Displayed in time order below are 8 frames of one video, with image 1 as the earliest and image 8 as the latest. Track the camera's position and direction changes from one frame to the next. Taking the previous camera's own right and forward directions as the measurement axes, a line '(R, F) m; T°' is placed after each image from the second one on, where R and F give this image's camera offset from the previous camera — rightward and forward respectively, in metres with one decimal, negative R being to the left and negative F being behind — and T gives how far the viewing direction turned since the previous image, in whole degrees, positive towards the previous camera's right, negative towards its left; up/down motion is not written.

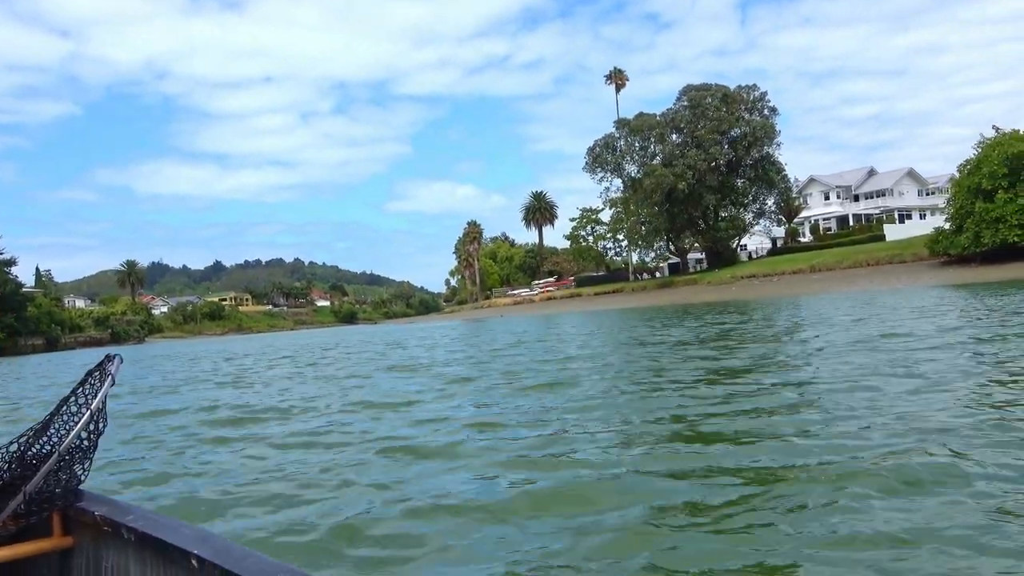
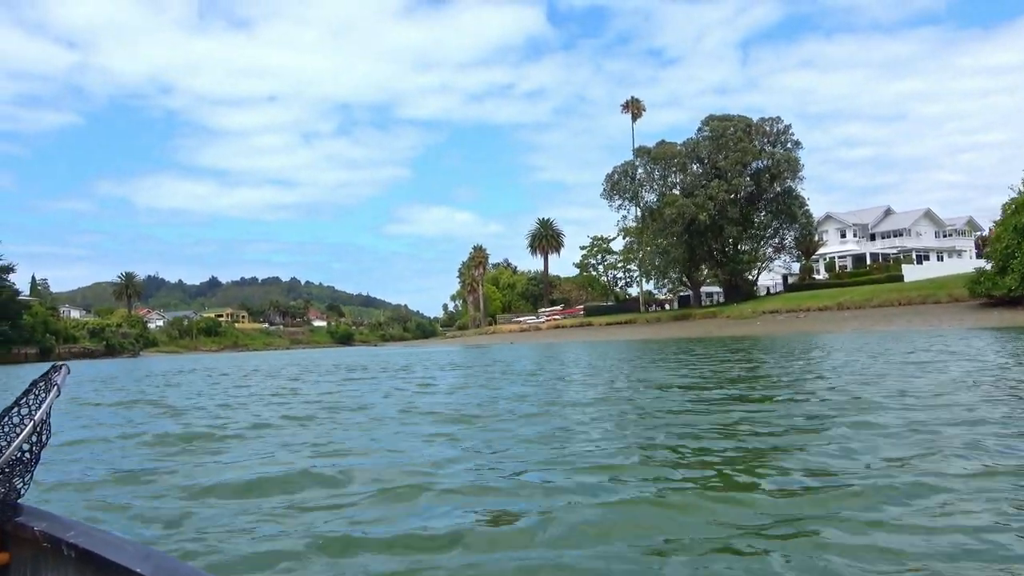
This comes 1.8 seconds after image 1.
(-0.6, +0.7) m; 0°
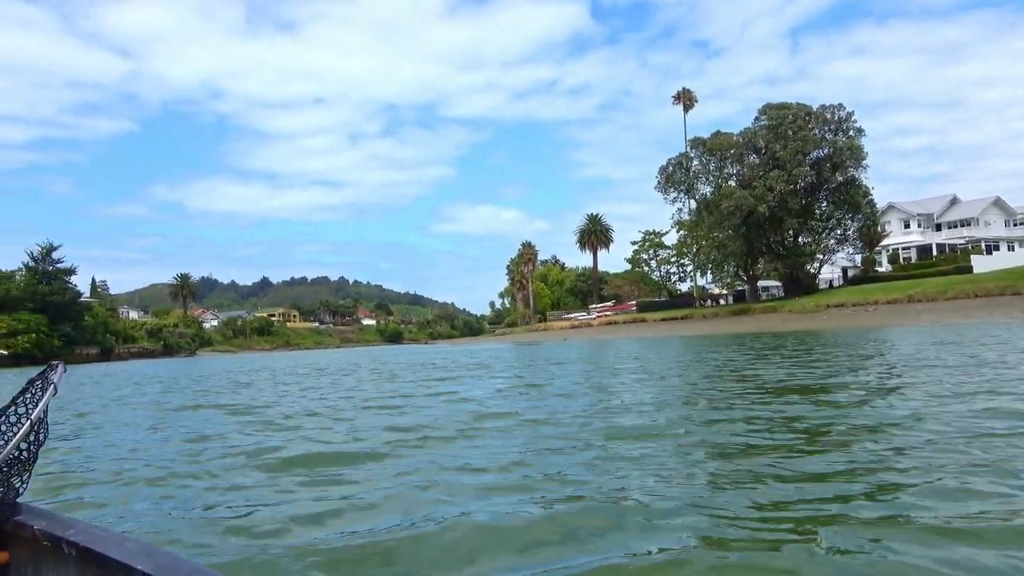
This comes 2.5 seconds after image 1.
(-0.3, +0.3) m; -3°
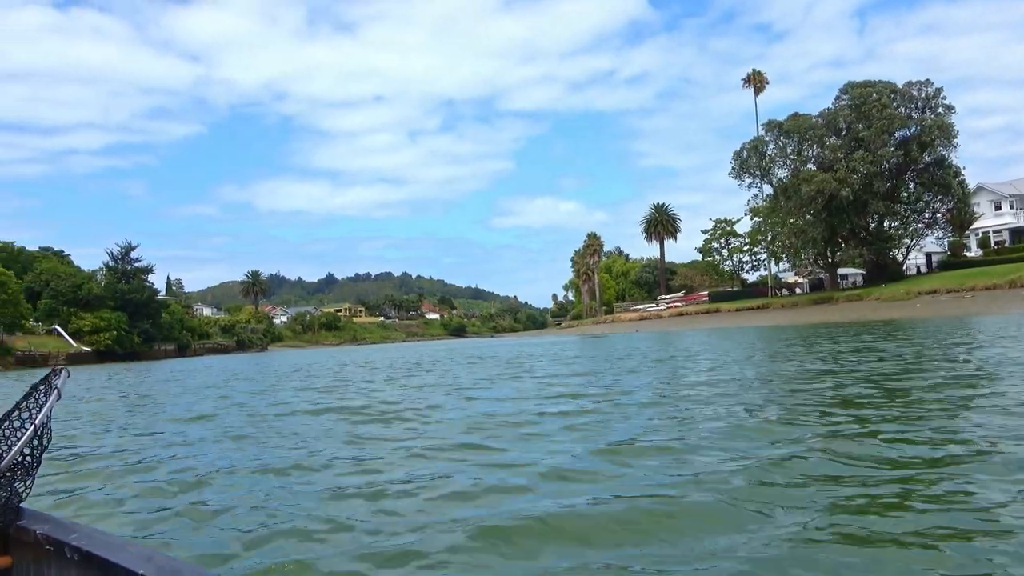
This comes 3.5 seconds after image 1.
(-0.3, +0.4) m; -4°
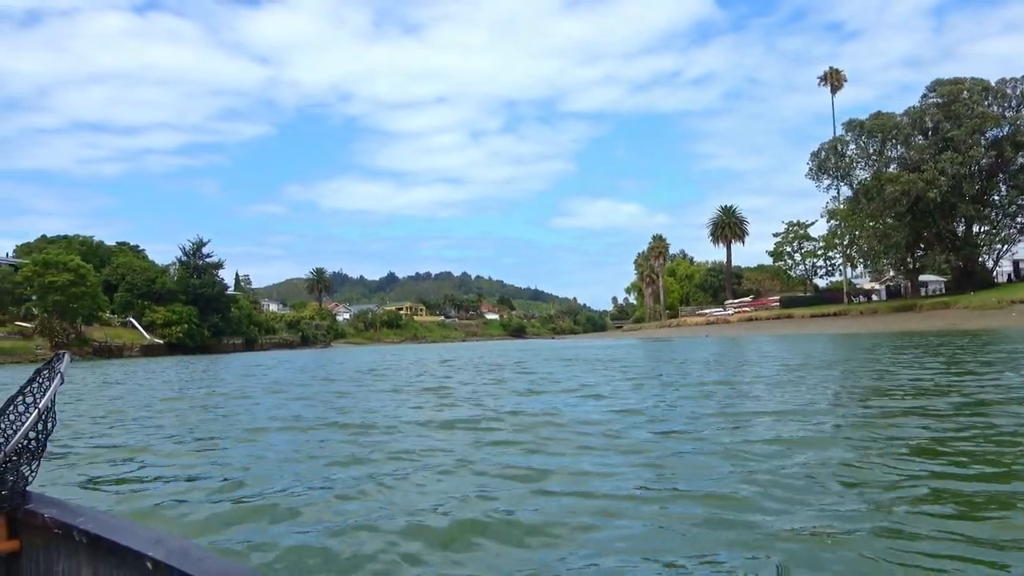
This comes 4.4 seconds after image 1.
(-0.3, +0.3) m; -4°
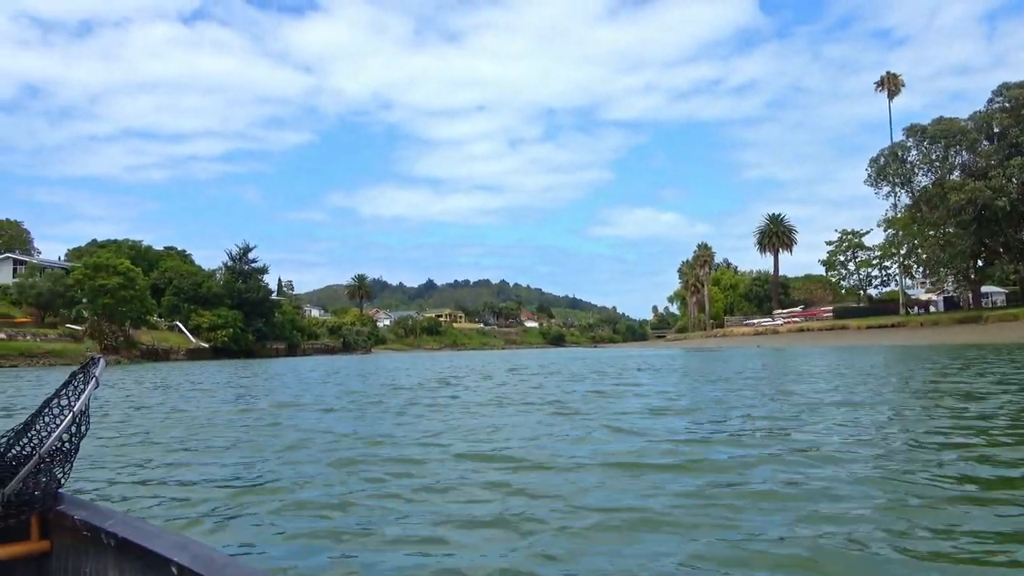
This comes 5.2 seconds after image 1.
(-0.3, +0.4) m; -3°
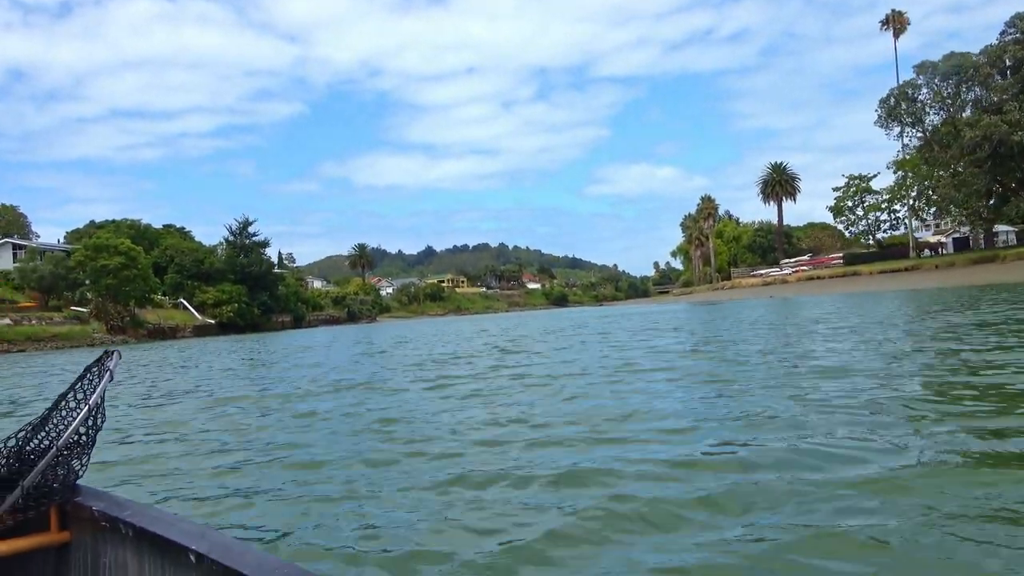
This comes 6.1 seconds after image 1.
(-0.3, +0.3) m; 0°
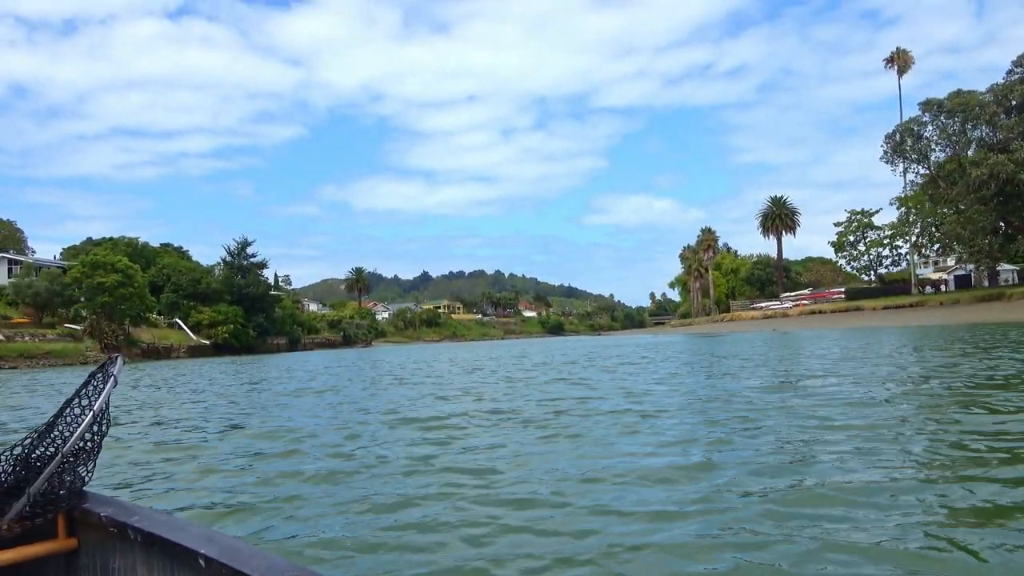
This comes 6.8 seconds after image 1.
(-0.2, +0.3) m; 0°
